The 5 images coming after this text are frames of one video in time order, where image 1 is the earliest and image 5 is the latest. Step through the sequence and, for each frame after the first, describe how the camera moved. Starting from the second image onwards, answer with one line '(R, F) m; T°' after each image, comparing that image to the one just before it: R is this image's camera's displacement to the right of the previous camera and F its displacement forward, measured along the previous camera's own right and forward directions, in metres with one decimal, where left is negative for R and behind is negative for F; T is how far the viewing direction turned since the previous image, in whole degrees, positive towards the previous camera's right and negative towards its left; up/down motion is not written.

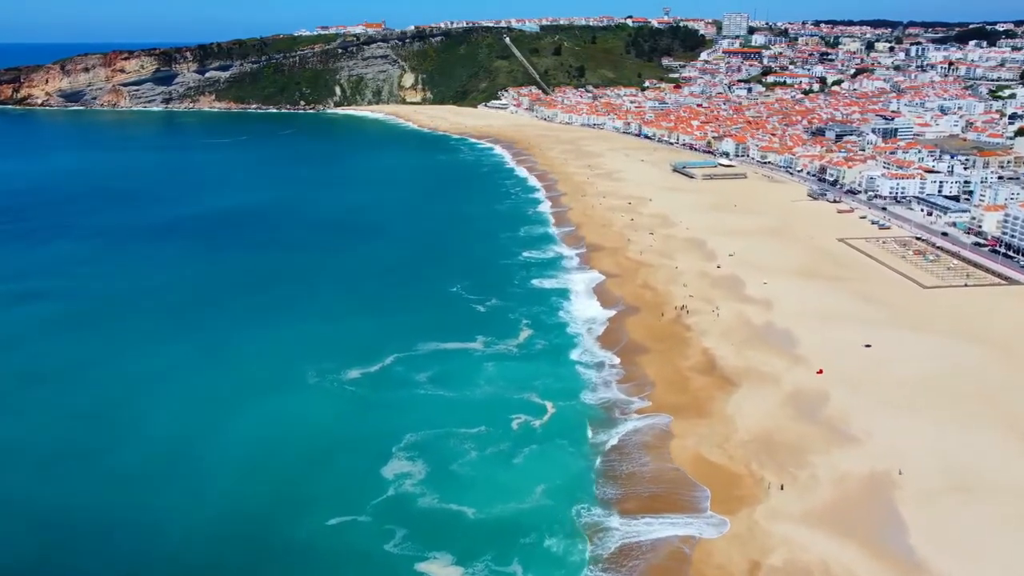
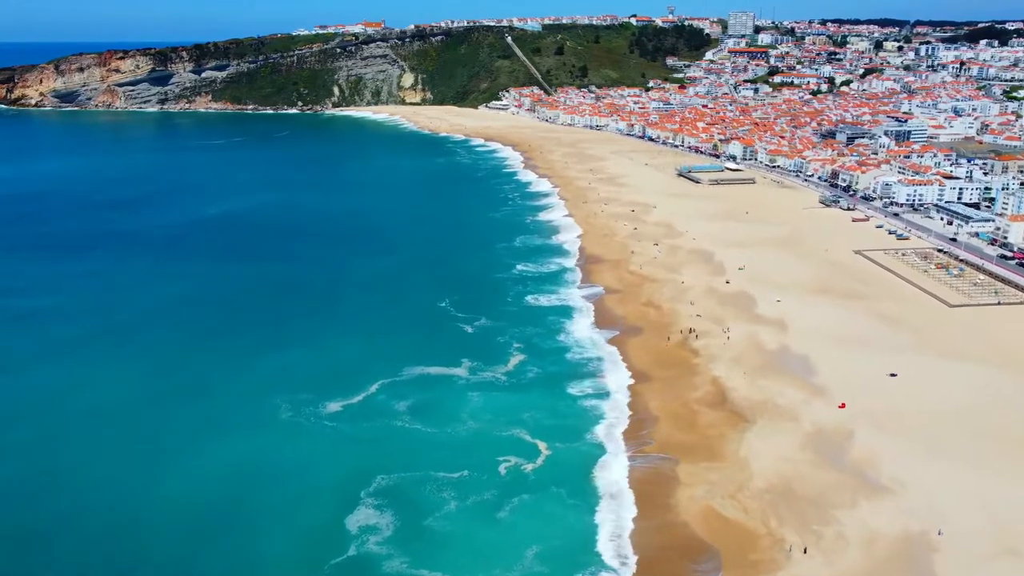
(+0.5, +2.9) m; 0°
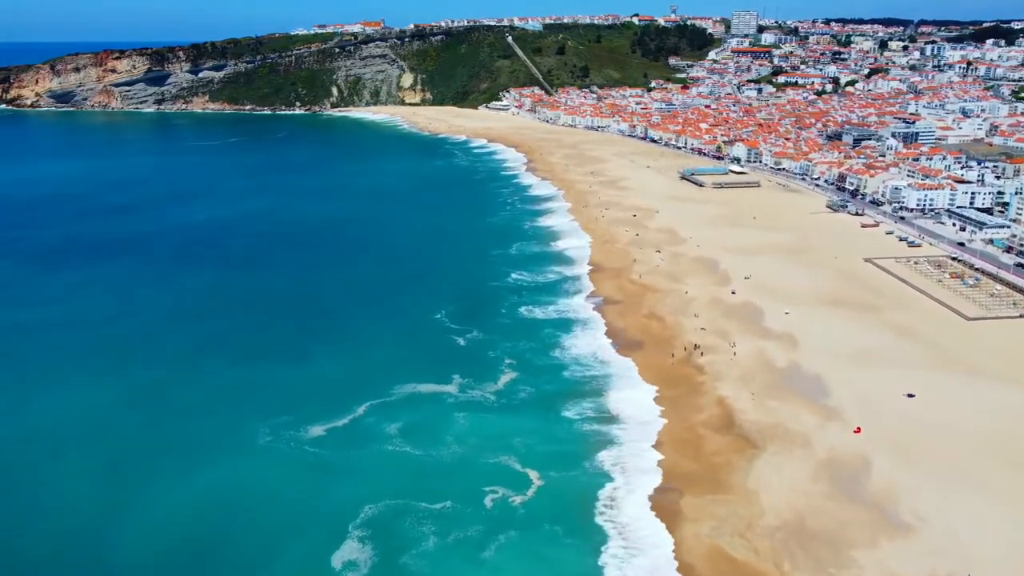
(+0.3, +1.8) m; 0°
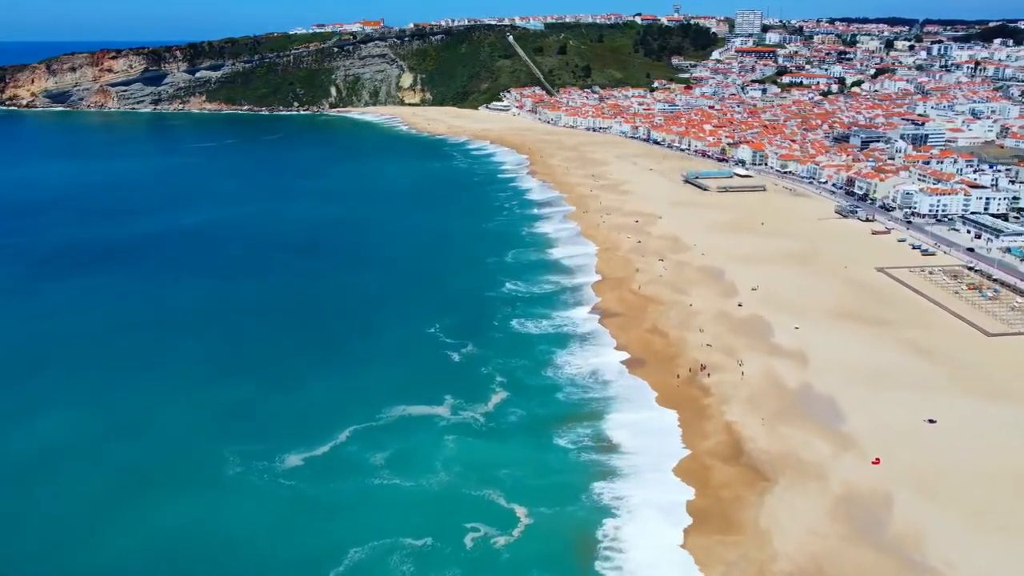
(+0.4, +1.9) m; 0°
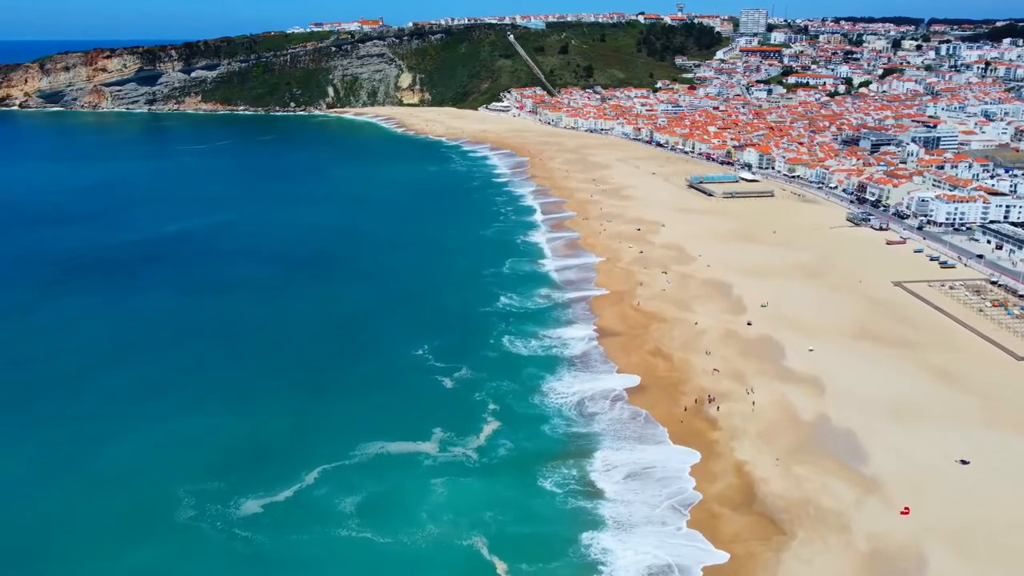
(+0.5, +2.6) m; 0°
